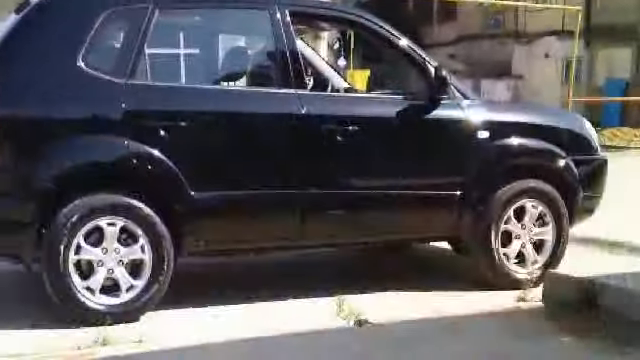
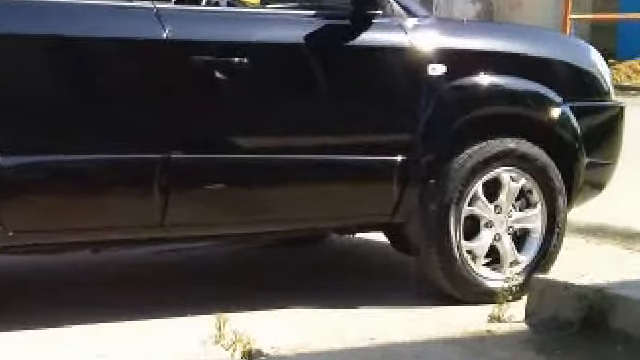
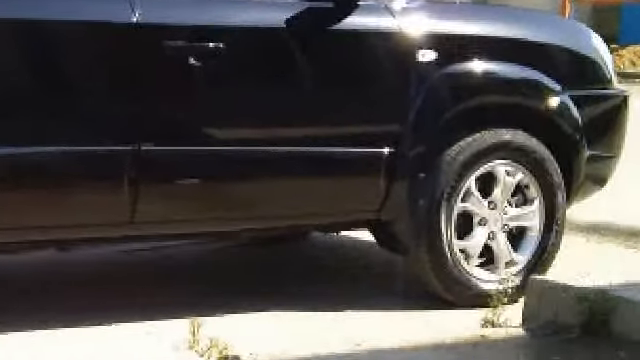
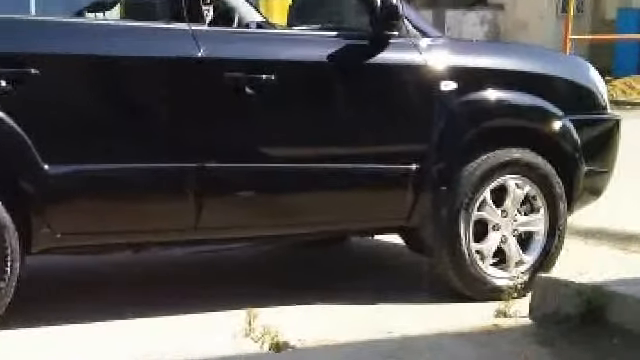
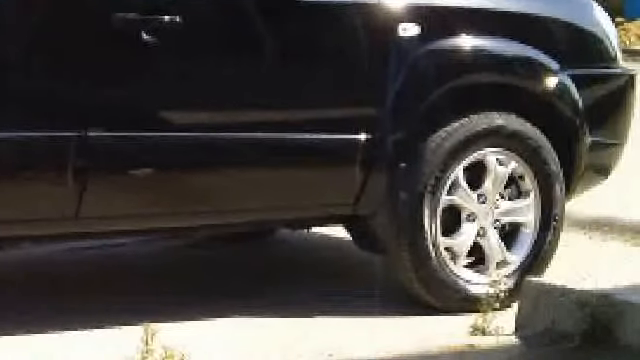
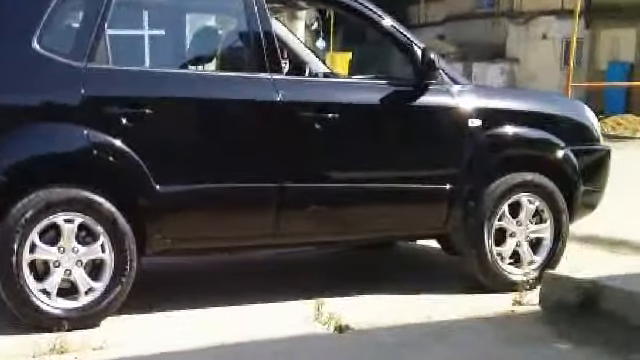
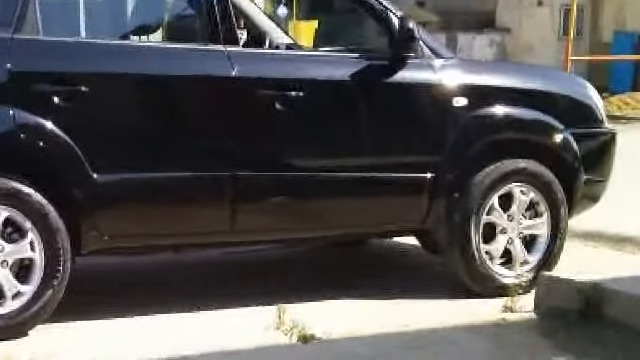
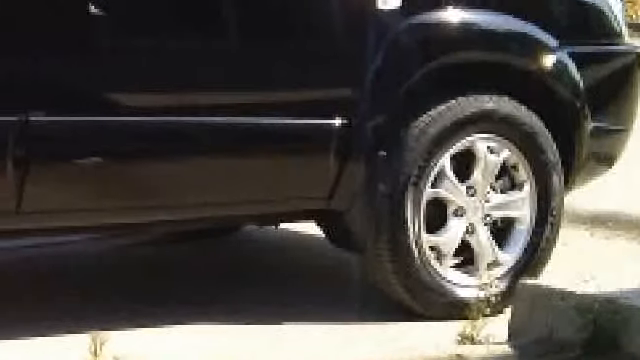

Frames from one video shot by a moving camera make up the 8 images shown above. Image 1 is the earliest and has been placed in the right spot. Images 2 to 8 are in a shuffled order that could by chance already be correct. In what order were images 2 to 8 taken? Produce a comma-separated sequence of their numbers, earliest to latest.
6, 7, 4, 2, 3, 5, 8
